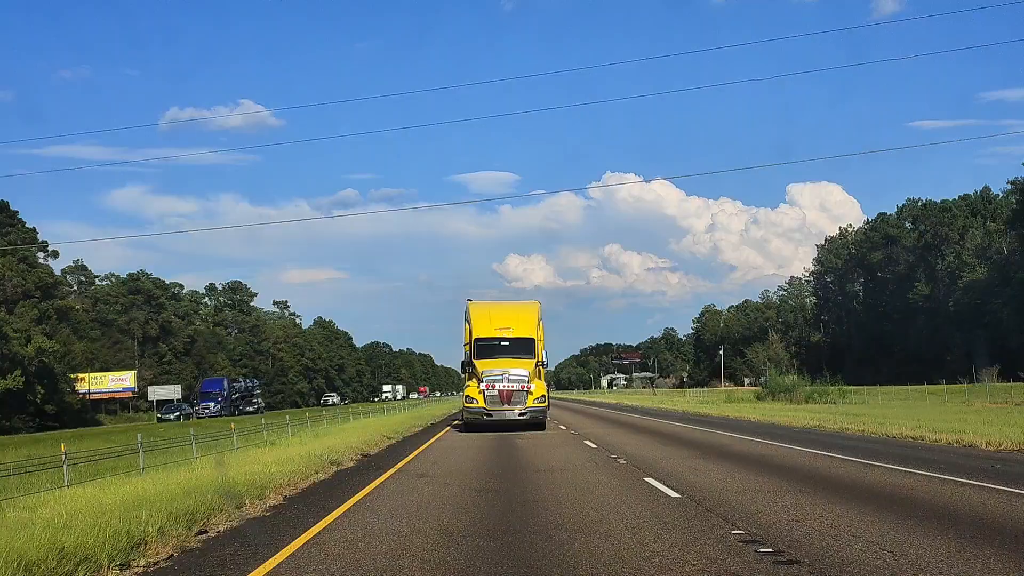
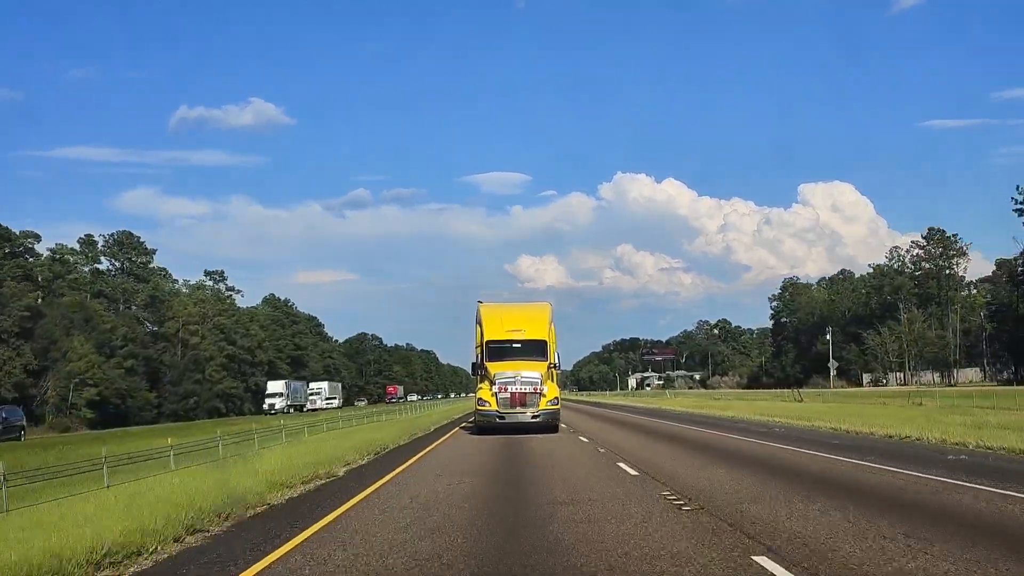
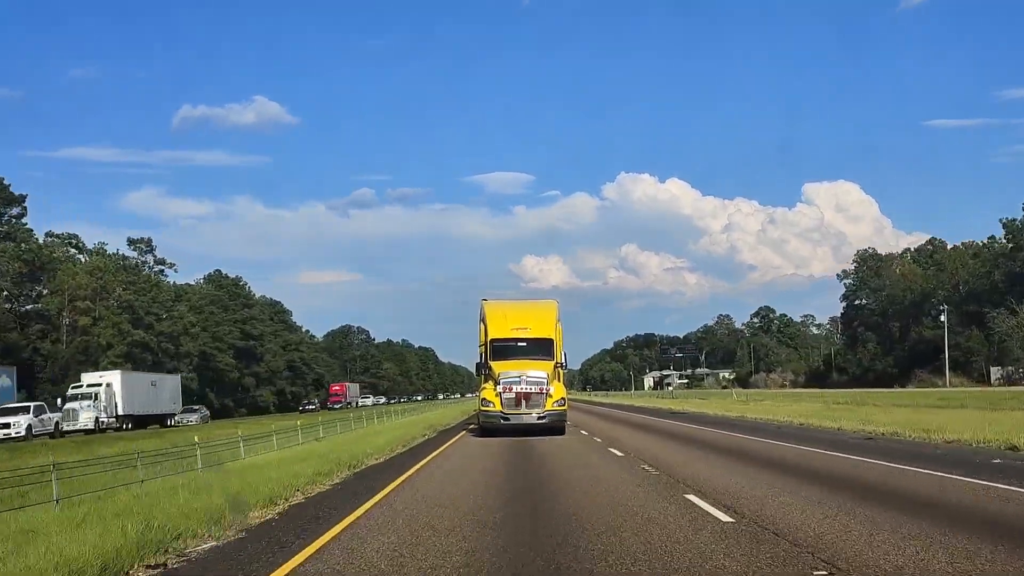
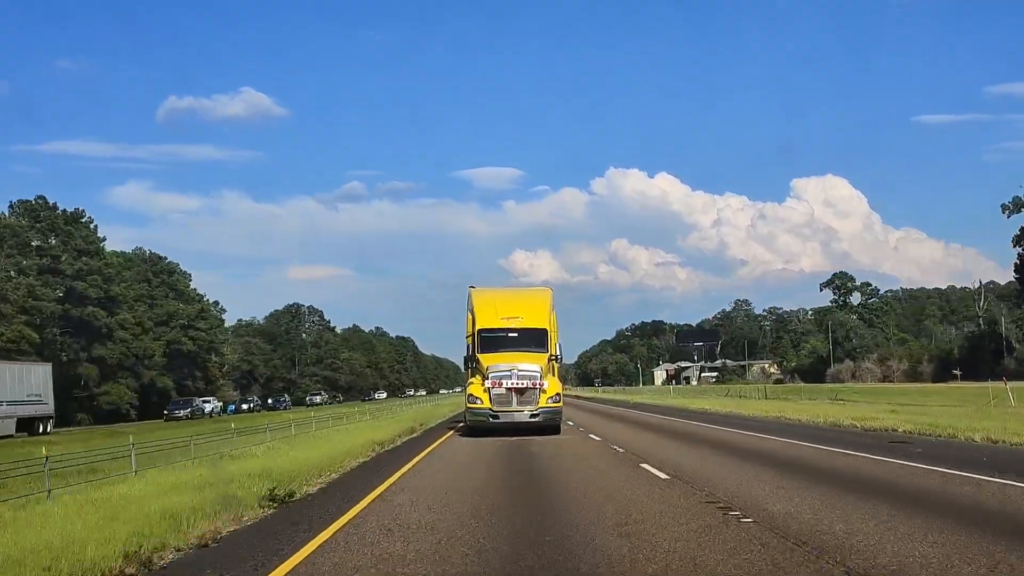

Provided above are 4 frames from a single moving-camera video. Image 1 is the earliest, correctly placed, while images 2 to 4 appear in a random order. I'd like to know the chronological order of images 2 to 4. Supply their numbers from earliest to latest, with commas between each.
2, 3, 4
